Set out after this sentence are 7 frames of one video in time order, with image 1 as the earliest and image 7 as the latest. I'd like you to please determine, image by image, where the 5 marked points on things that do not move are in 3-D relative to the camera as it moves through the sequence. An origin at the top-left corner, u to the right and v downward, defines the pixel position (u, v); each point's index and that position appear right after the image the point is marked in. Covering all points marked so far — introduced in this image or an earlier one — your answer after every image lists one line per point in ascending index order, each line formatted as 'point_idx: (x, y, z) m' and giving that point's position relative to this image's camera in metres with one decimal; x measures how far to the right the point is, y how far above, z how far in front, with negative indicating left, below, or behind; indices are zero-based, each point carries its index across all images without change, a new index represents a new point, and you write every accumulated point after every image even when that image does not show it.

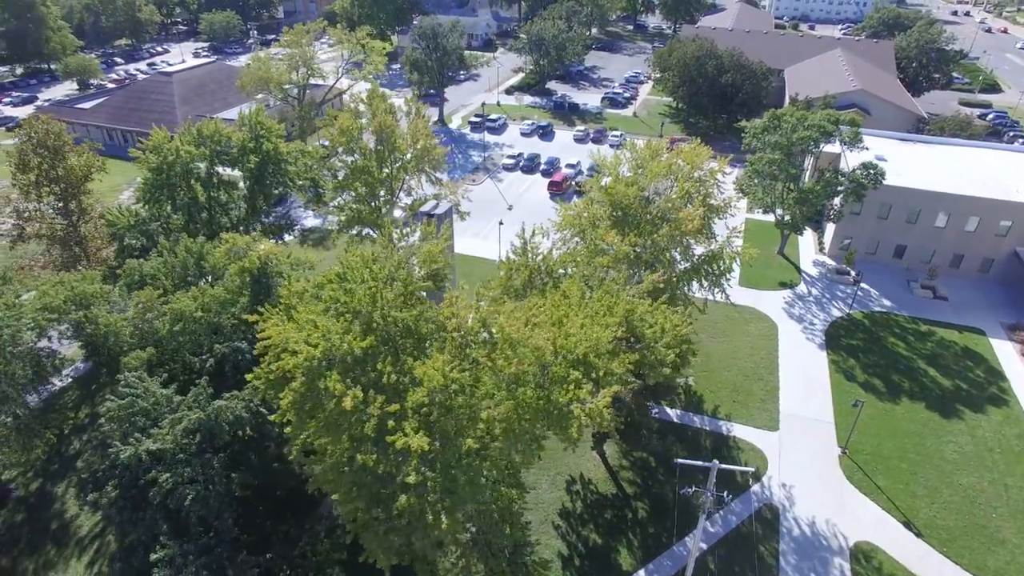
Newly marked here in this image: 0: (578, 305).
0: (+1.8, -0.6, +16.9) m
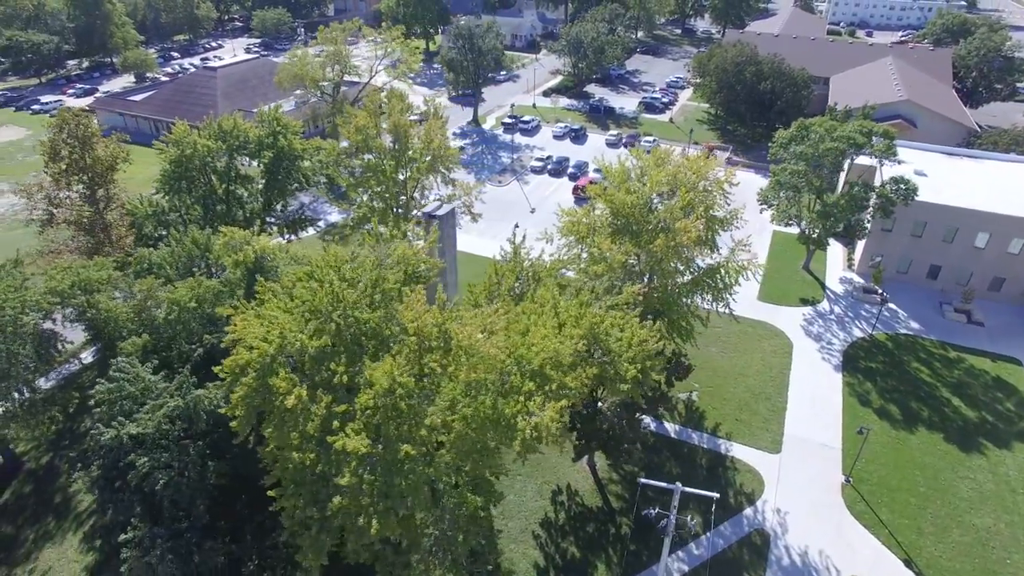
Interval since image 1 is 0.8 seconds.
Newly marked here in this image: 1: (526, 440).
0: (+0.9, -0.8, +16.6) m
1: (+0.1, -3.6, +13.7) m
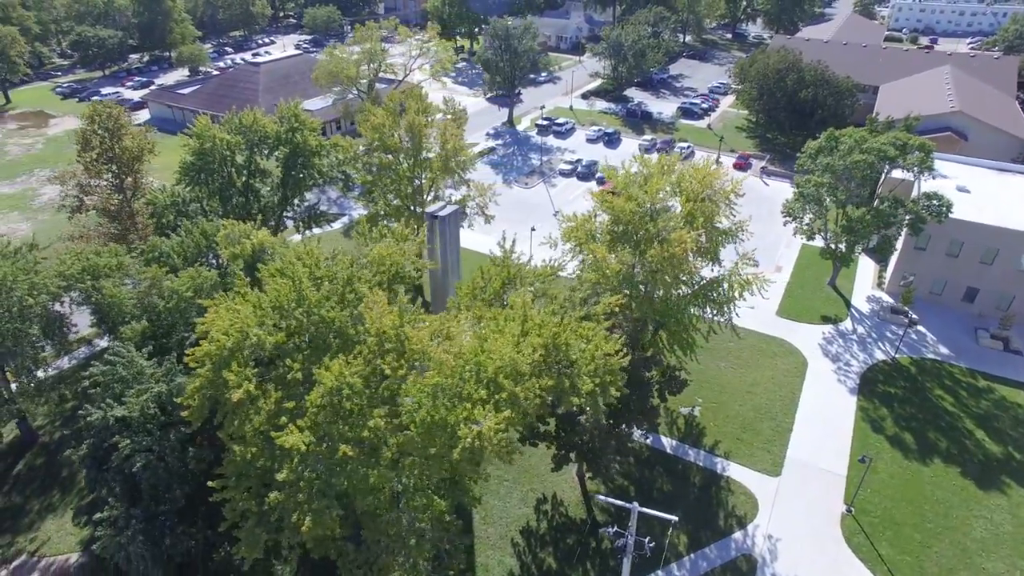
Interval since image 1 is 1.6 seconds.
0: (0.0, -1.0, +16.4) m
1: (-1.1, -3.7, +13.5) m
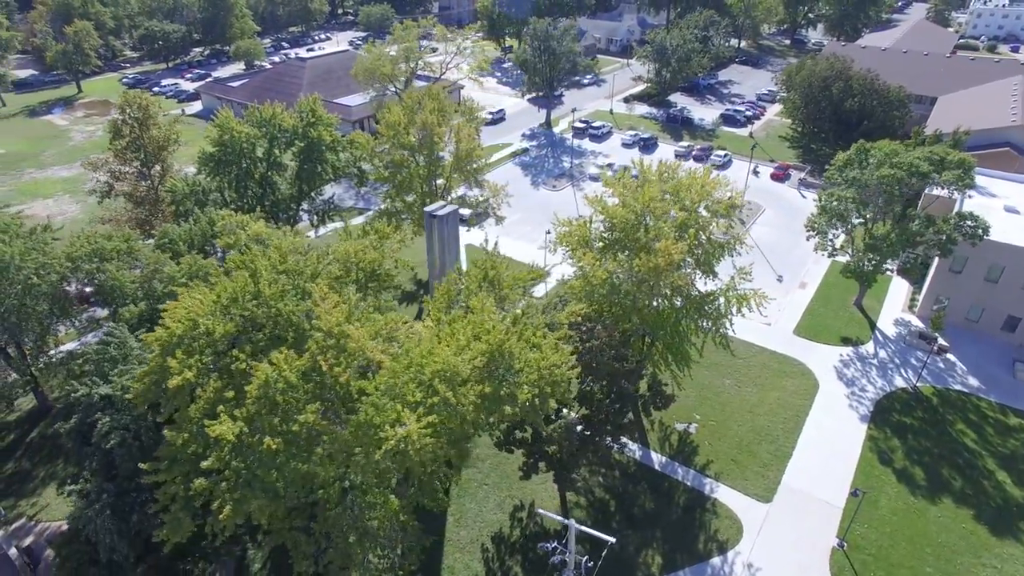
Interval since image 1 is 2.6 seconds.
0: (-1.3, -1.1, +16.2) m
1: (-2.8, -3.7, +13.4) m
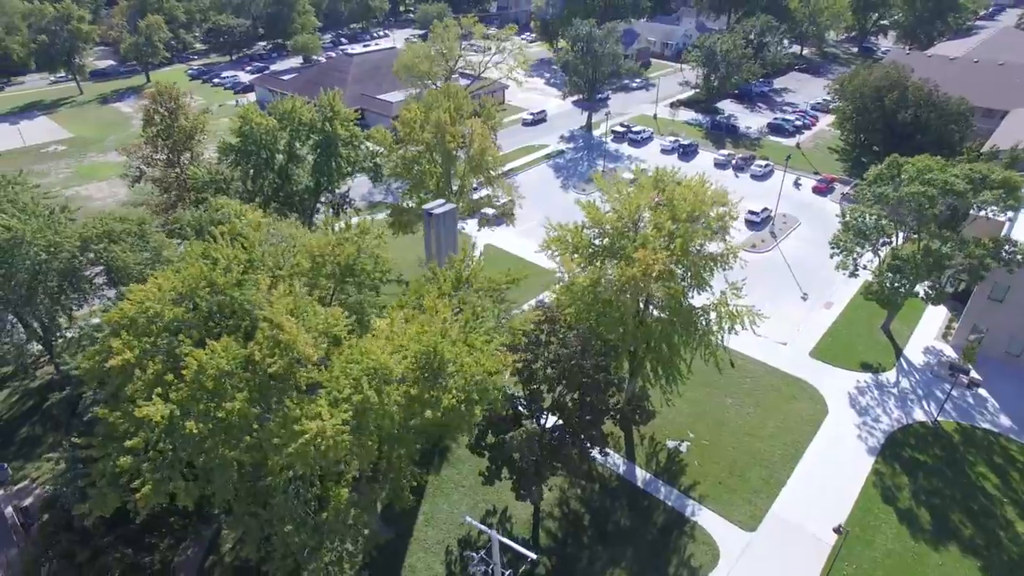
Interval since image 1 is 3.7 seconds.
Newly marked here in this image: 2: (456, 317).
0: (-2.7, -1.0, +16.0) m
1: (-4.6, -3.6, +13.4) m
2: (-1.6, -0.8, +17.0) m
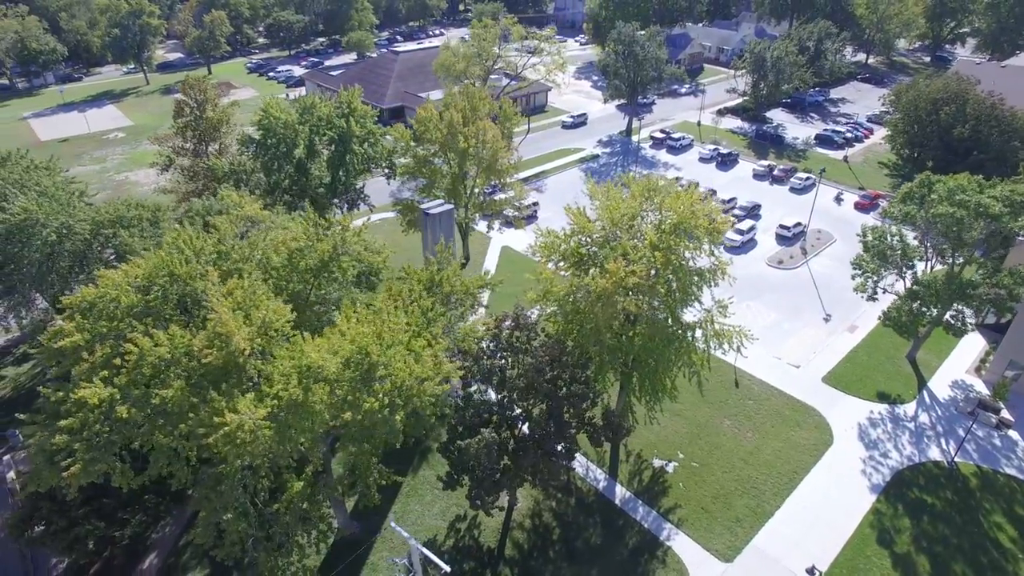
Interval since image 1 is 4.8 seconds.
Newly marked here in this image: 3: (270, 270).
0: (-4.2, -1.0, +15.9) m
1: (-6.4, -3.4, +13.5) m
2: (-3.0, -0.9, +16.8) m
3: (-8.2, +0.6, +20.0) m
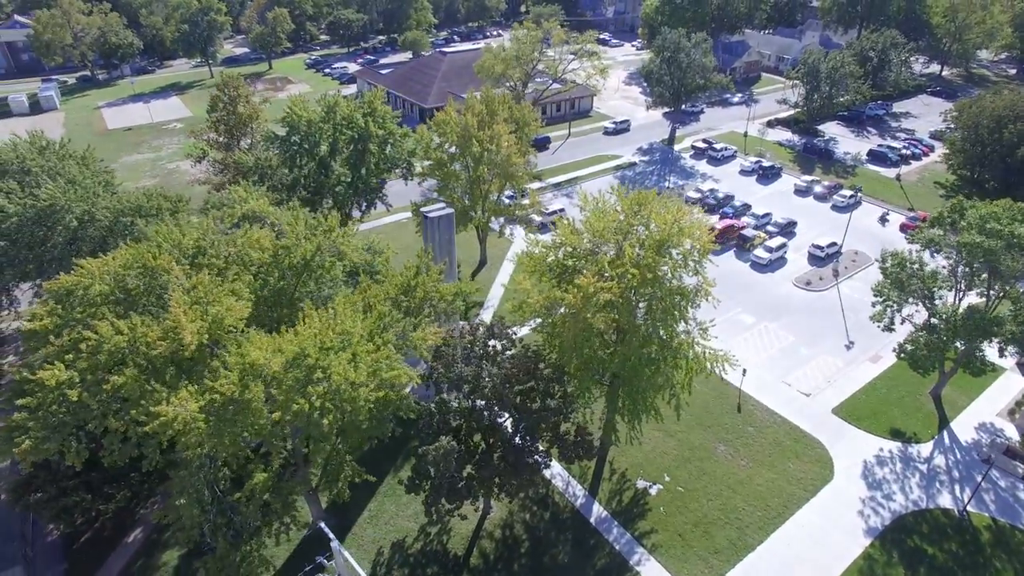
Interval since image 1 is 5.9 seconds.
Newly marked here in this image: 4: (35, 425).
0: (-5.5, -1.1, +16.2) m
1: (-8.1, -3.3, +14.0) m
2: (-4.2, -1.0, +16.9) m
3: (-9.0, +0.8, +20.6) m
4: (-12.0, -3.4, +15.0) m
